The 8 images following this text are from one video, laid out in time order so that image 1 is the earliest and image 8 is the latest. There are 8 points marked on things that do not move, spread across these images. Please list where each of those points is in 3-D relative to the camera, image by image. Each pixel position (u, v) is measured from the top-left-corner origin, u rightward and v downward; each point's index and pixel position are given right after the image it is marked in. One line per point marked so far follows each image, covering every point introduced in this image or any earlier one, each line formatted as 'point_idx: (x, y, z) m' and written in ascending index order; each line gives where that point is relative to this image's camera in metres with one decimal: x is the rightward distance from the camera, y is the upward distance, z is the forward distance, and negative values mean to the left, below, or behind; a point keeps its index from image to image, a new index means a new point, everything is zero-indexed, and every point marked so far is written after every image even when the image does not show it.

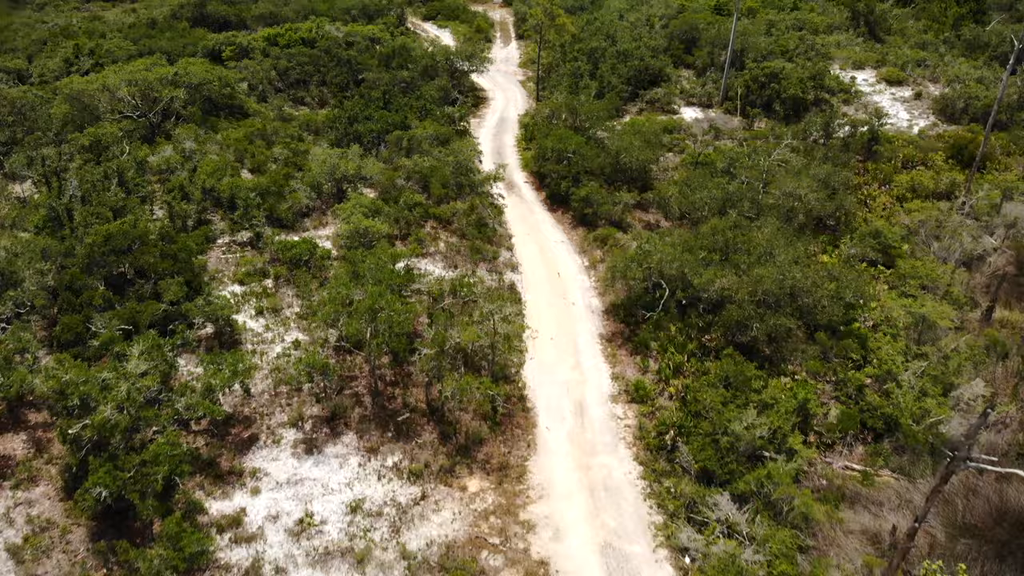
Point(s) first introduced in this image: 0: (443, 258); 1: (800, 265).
0: (-1.2, +0.6, +16.9) m
1: (+4.6, +0.4, +15.3) m
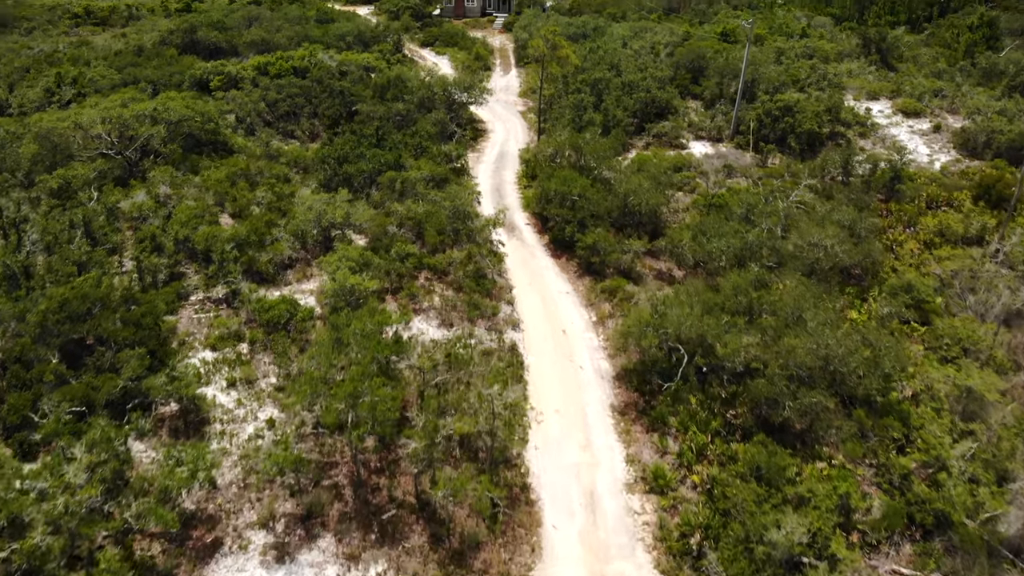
0: (-1.2, -0.4, +15.4) m
1: (+4.6, -0.6, +13.9) m
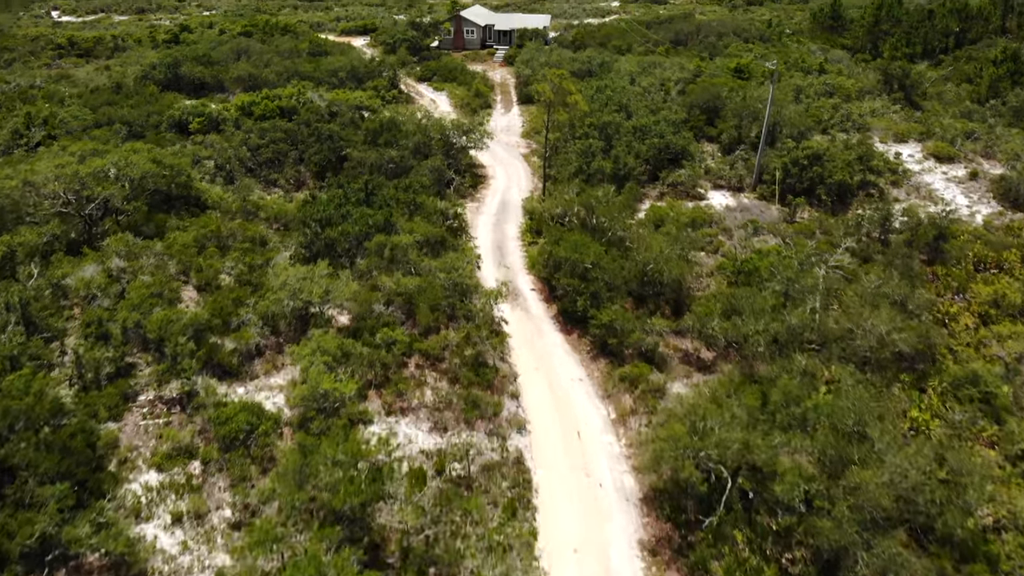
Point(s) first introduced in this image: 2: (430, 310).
0: (-1.1, -1.8, +13.1) m
1: (+4.7, -1.9, +11.6) m
2: (-1.3, -0.3, +15.1) m
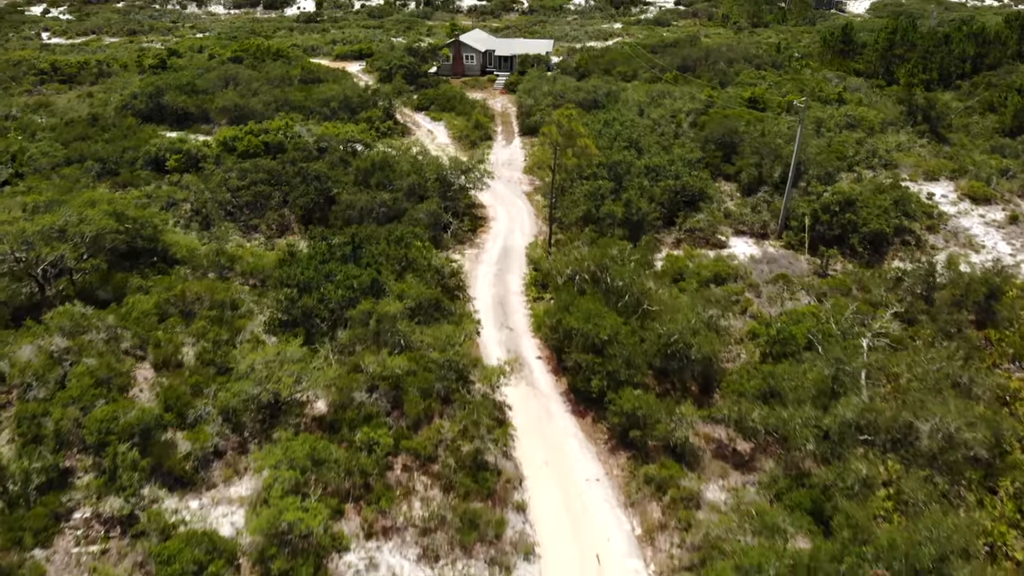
0: (-1.1, -2.9, +11.0) m
1: (+4.8, -3.0, +9.5) m
2: (-1.2, -1.5, +13.0) m
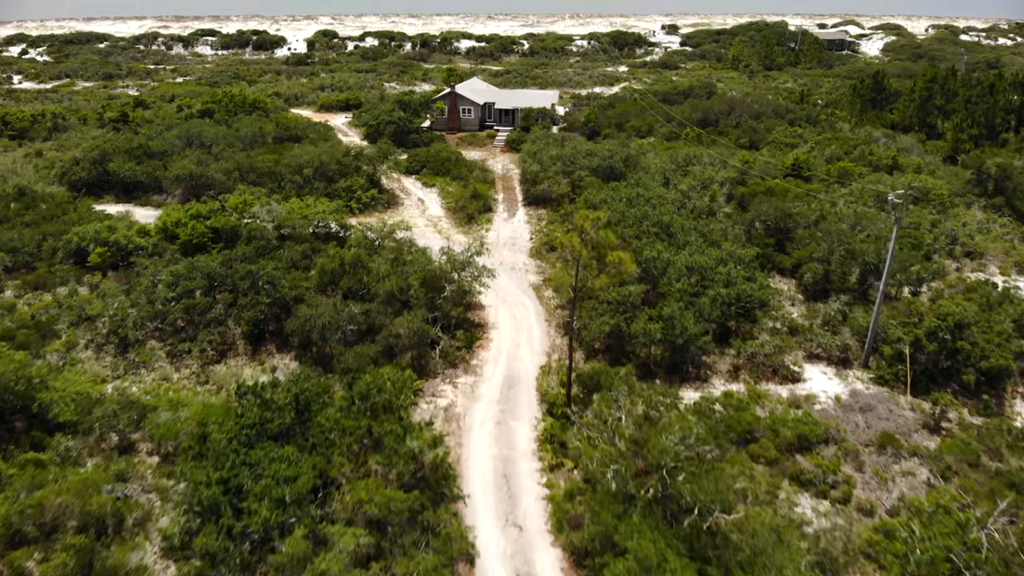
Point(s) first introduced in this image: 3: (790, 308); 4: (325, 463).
0: (-0.9, -5.0, +5.8) m
1: (+4.9, -5.1, +4.3) m
2: (-1.1, -3.7, +7.9) m
3: (+5.8, -0.4, +19.9) m
4: (-2.2, -2.1, +11.6) m
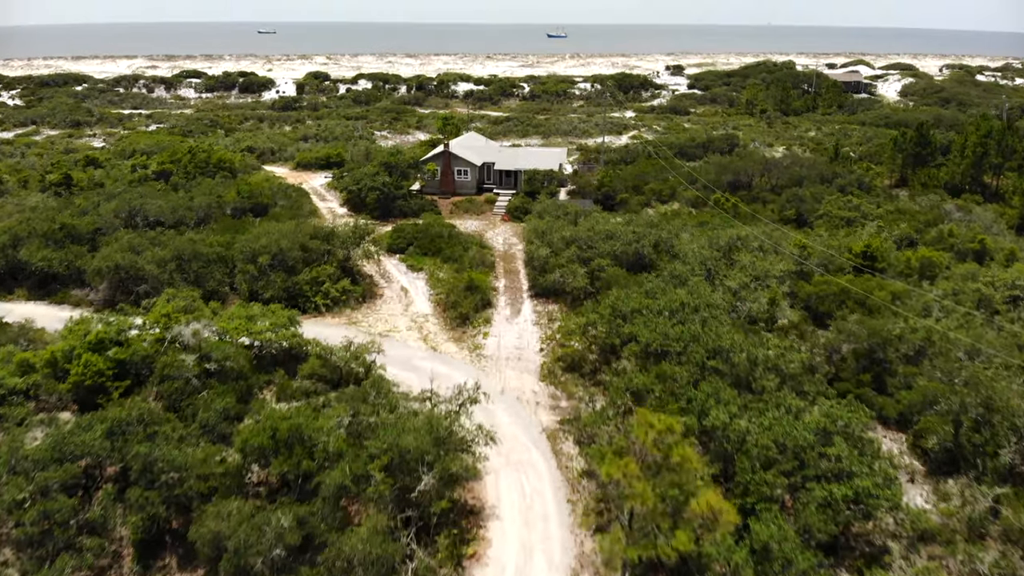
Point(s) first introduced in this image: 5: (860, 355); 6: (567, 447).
0: (-0.8, -7.1, +0.1) m
1: (+5.1, -7.1, -1.5) m
2: (-0.9, -5.8, +2.1) m
3: (+5.9, -2.9, +14.3) m
4: (-2.1, -4.4, +5.9) m
5: (+6.3, -1.2, +17.3) m
6: (+0.9, -2.9, +16.3) m
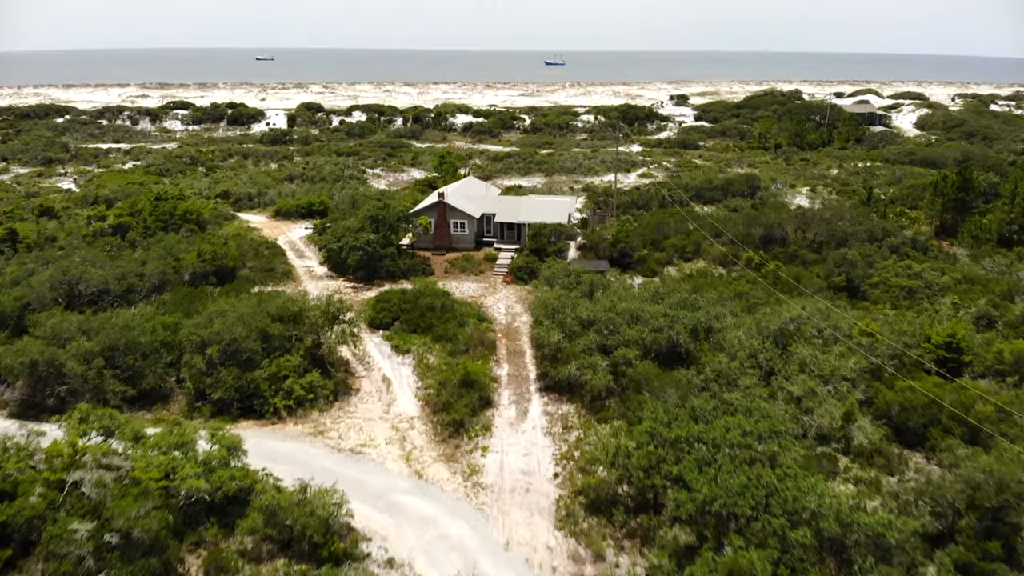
0: (-0.7, -8.4, -4.4) m
1: (+5.2, -8.4, -5.9) m
2: (-0.8, -7.3, -2.2) m
3: (+6.0, -4.6, +10.0) m
4: (-2.0, -5.9, +1.6) m
5: (+6.5, -3.1, +13.0) m
6: (+1.1, -4.7, +12.0) m
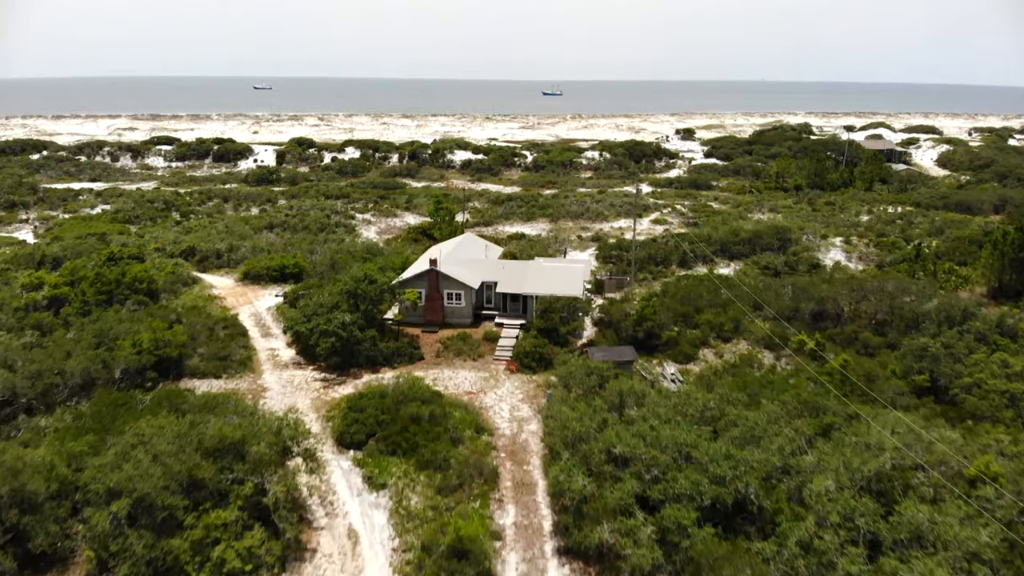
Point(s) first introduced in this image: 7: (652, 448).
0: (-0.5, -9.8, -9.5) m
1: (+5.4, -9.7, -11.0) m
2: (-0.7, -8.7, -7.4) m
3: (+6.2, -6.4, +4.9) m
4: (-1.8, -7.4, -3.5) m
5: (+6.6, -4.9, +8.0) m
6: (+1.2, -6.5, +6.9) m
7: (+2.3, -2.8, +15.7) m
